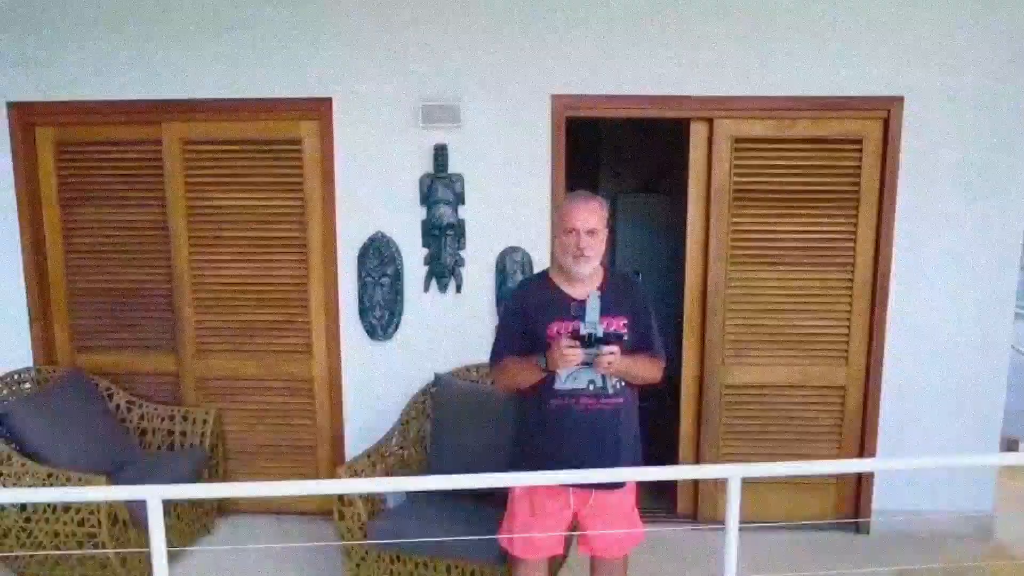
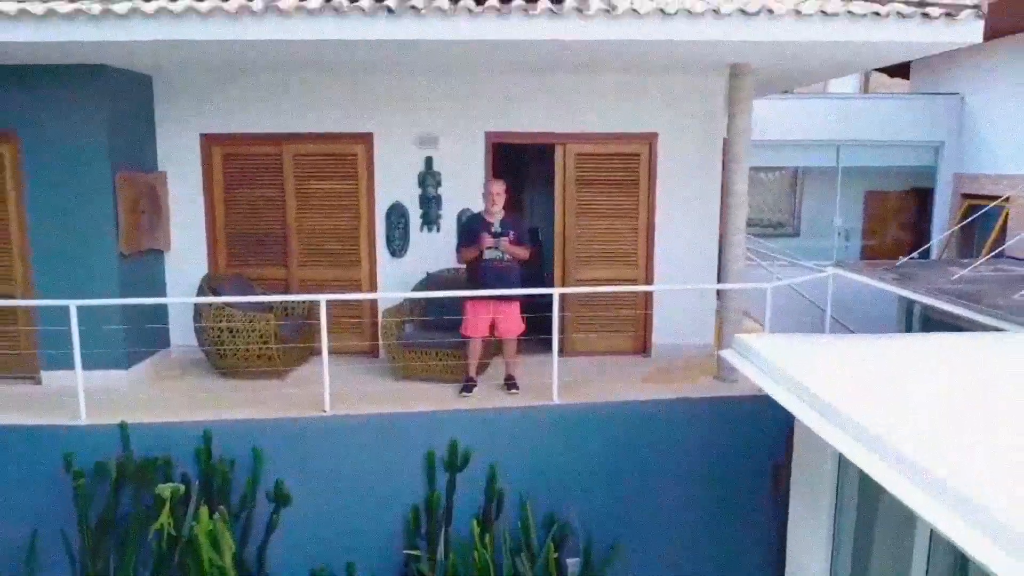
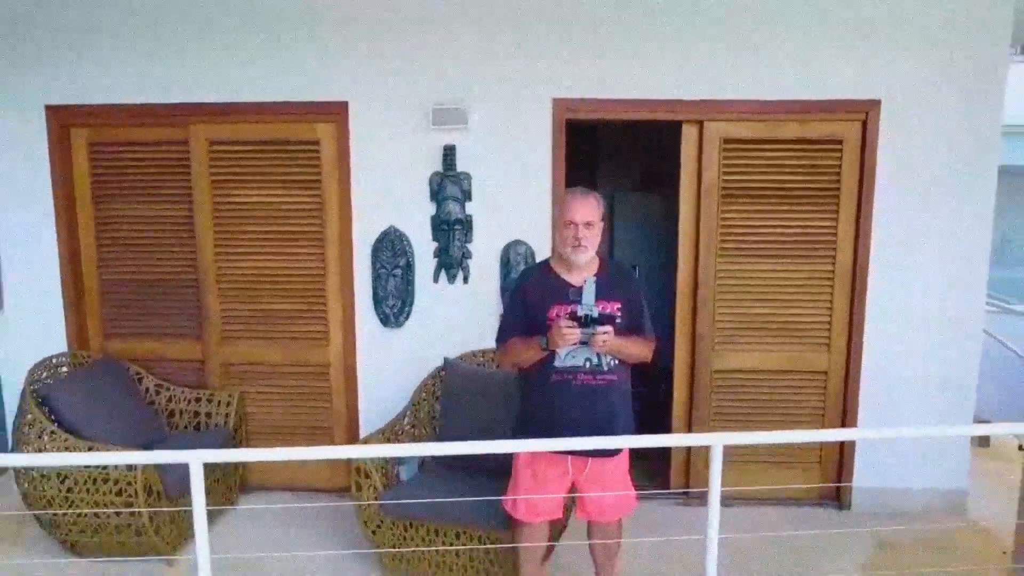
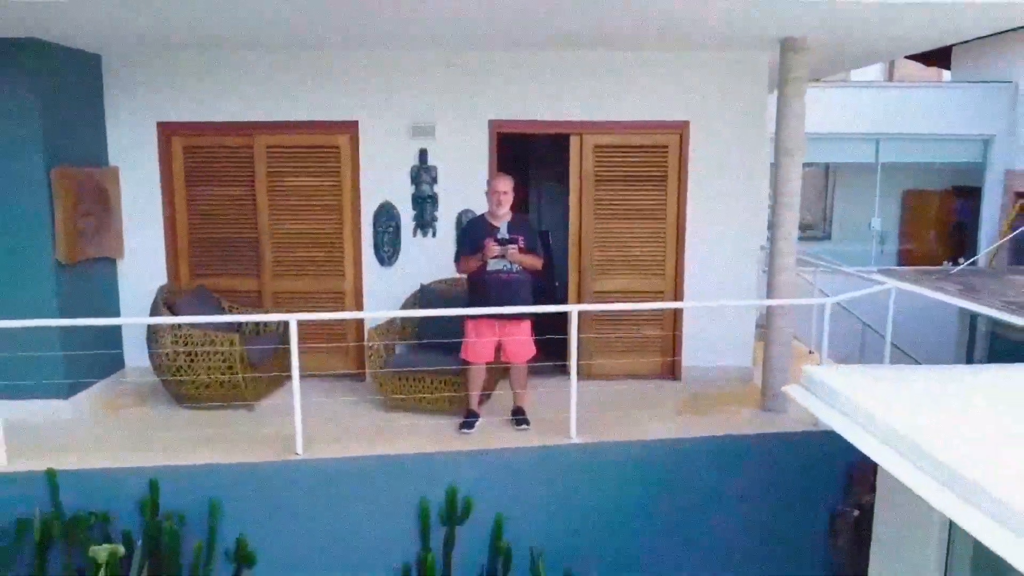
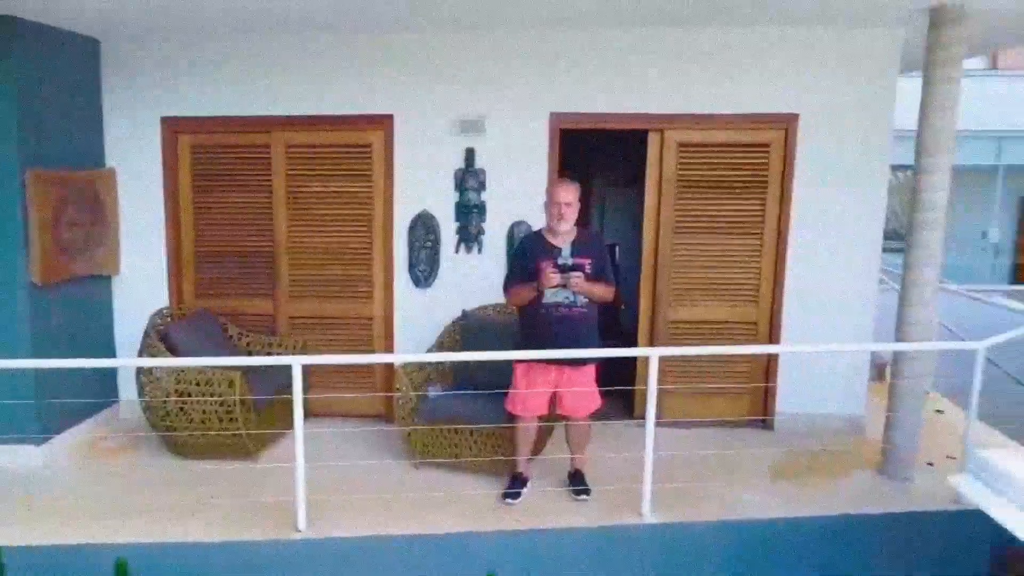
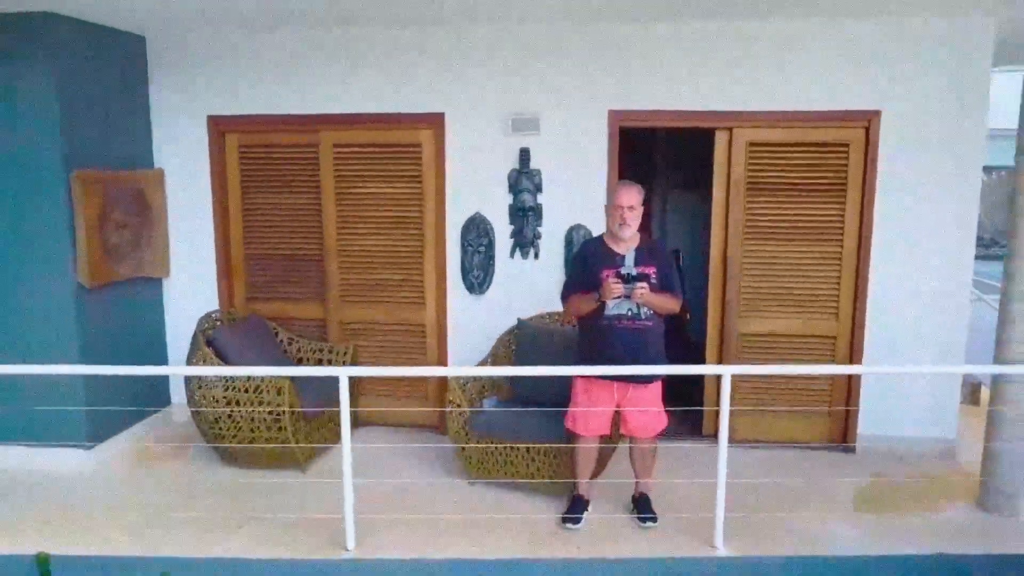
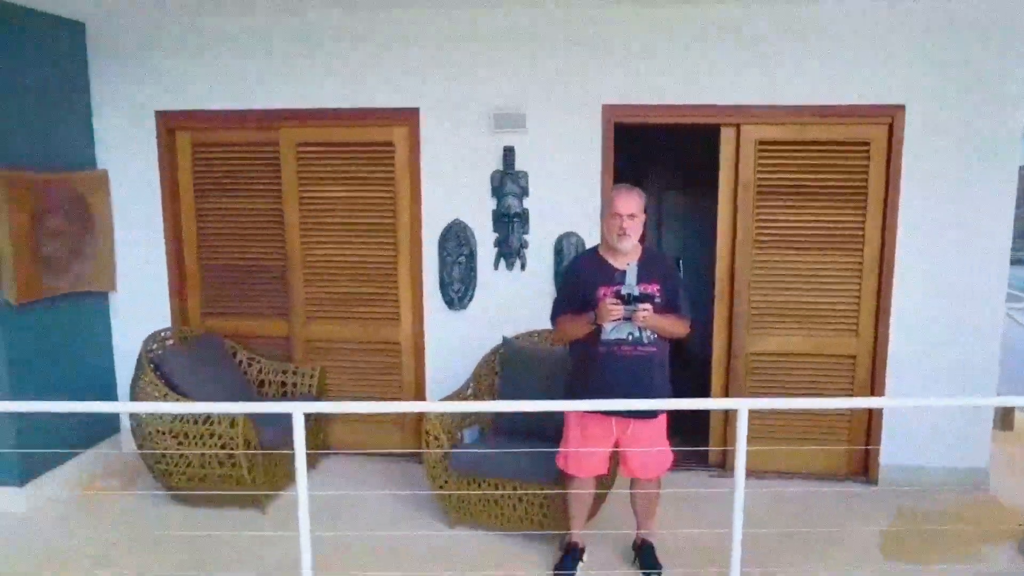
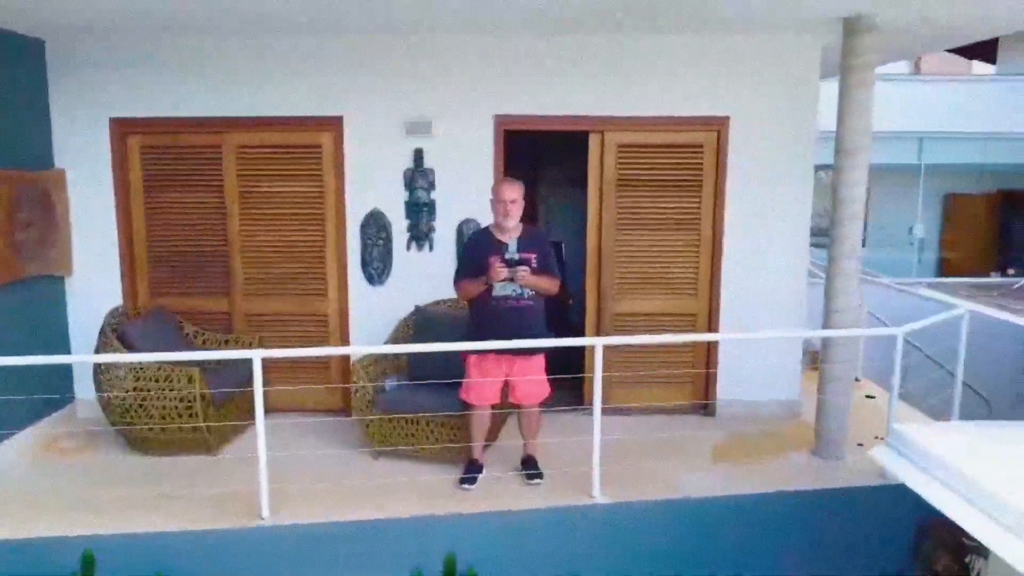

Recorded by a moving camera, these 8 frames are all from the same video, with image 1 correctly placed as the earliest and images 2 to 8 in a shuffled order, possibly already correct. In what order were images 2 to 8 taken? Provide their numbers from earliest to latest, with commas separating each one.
3, 7, 6, 5, 8, 4, 2
